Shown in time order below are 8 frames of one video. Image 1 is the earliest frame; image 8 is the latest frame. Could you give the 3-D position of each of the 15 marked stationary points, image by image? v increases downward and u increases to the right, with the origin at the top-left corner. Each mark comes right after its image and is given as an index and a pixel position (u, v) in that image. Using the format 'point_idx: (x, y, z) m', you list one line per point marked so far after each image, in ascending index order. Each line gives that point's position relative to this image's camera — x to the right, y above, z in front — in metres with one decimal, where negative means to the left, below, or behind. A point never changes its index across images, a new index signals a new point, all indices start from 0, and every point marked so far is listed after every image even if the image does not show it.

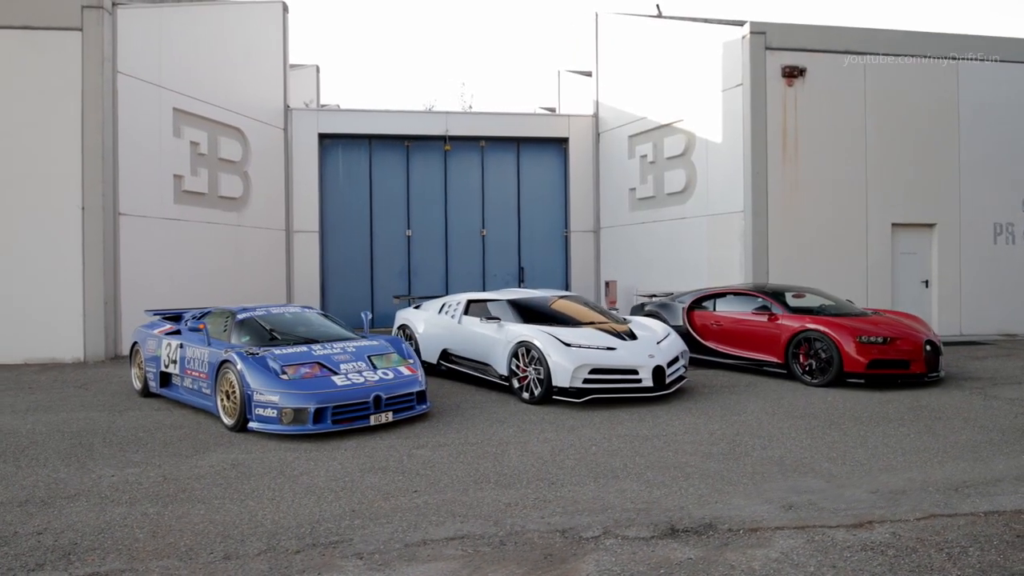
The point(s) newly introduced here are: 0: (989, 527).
0: (+3.1, -1.6, +4.7) m
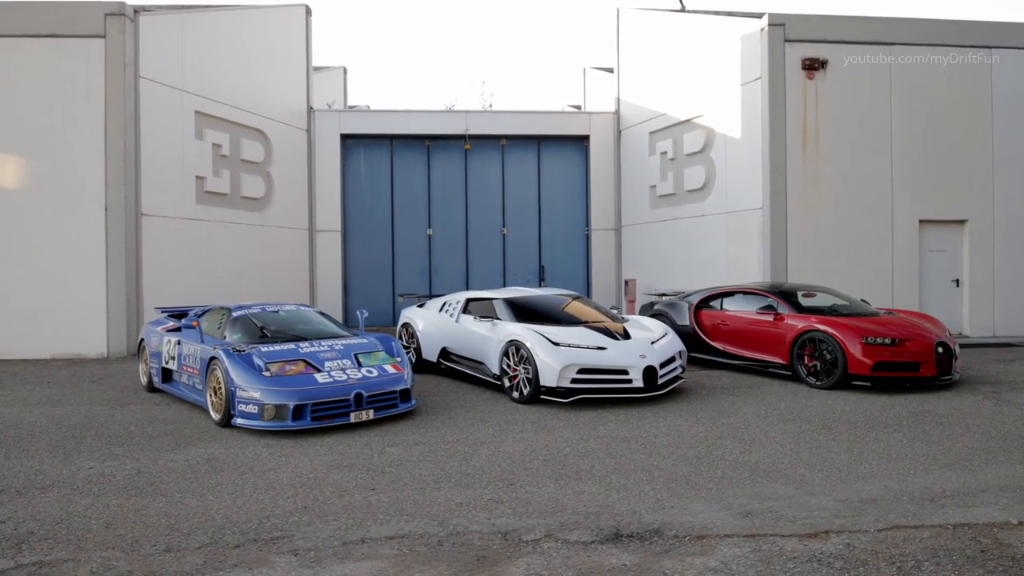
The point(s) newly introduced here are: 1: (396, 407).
0: (+2.7, -1.6, +4.5) m
1: (-1.3, -1.3, +7.6) m
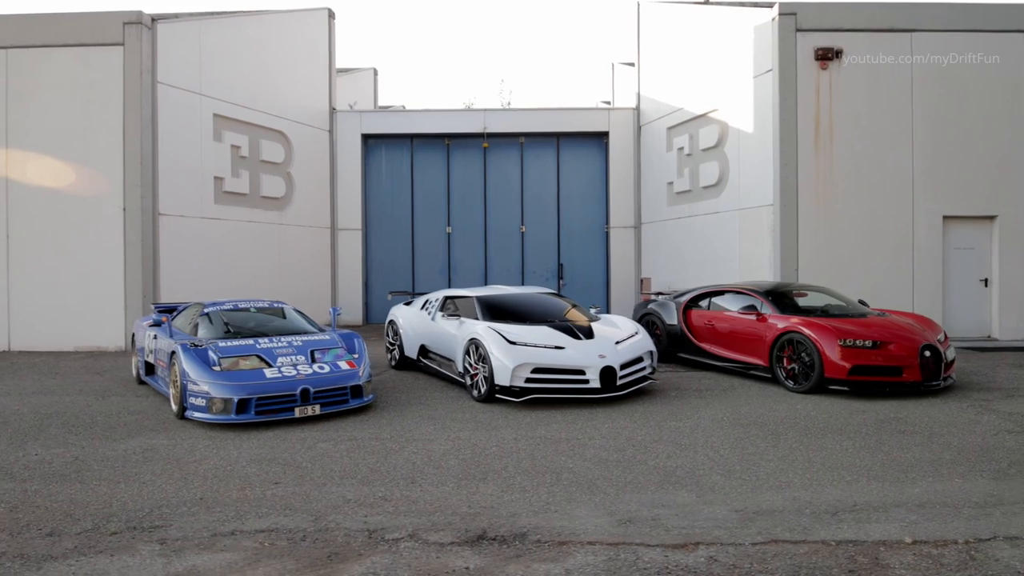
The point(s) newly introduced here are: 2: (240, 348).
0: (+1.8, -1.6, +4.2) m
1: (-1.8, -1.2, +7.8) m
2: (-2.9, -0.6, +7.6) m
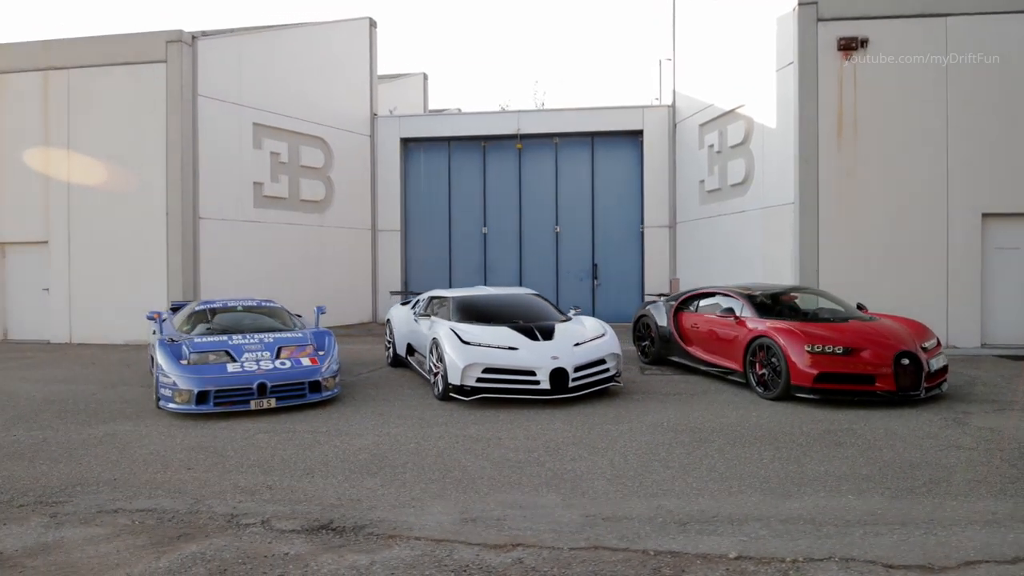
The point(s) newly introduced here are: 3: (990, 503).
0: (+0.7, -1.6, +4.2) m
1: (-2.4, -1.2, +8.3) m
2: (-3.4, -0.6, +8.3) m
3: (+3.4, -1.5, +5.2) m
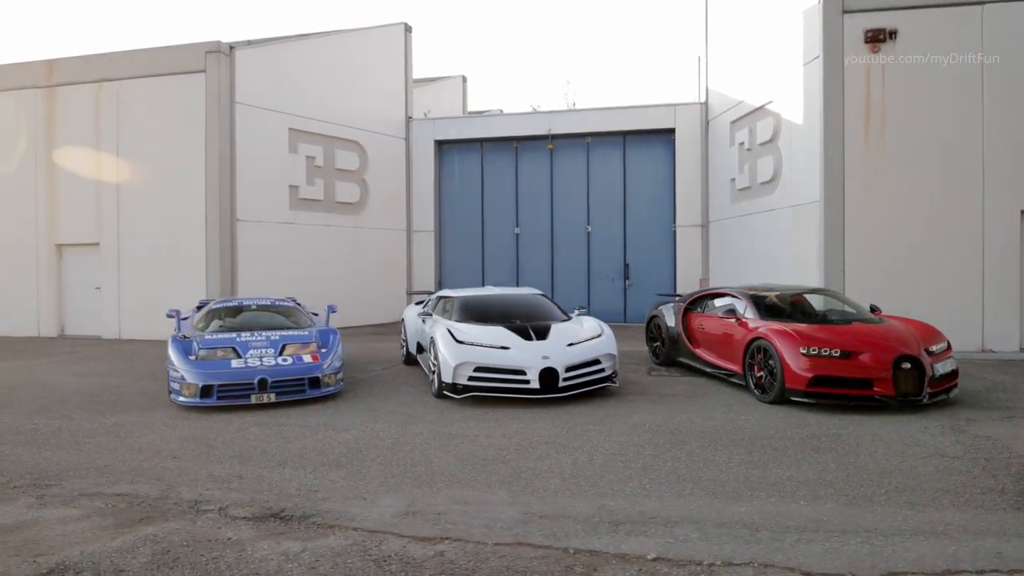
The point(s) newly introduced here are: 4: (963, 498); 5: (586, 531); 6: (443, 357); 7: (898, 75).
0: (+0.2, -1.6, +4.3) m
1: (-2.5, -1.2, +8.6) m
2: (-3.5, -0.6, +8.7) m
3: (+3.0, -1.5, +5.0) m
4: (+3.3, -1.5, +5.2) m
5: (+0.5, -1.6, +4.7) m
6: (-0.8, -0.8, +8.6) m
7: (+6.2, +3.4, +11.7) m
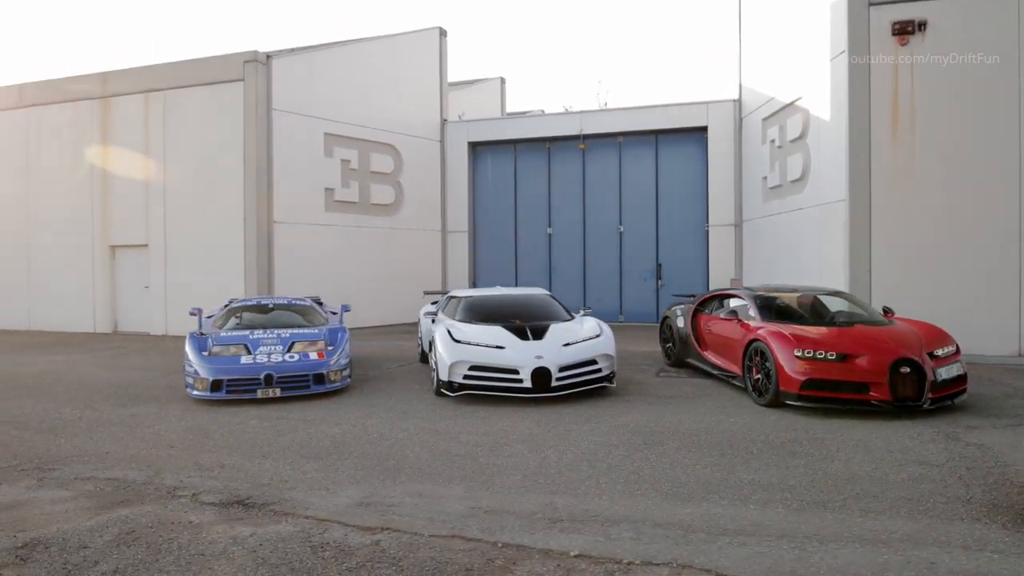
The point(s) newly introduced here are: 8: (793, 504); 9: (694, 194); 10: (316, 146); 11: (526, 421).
0: (-0.2, -1.6, +4.4) m
1: (-2.5, -1.2, +9.0) m
2: (-3.6, -0.6, +9.2) m
3: (+2.6, -1.6, +4.9) m
4: (+2.9, -1.5, +5.1) m
5: (+0.1, -1.6, +4.8) m
6: (-0.9, -0.8, +8.8) m
7: (+6.4, +3.4, +11.2) m
8: (+2.0, -1.5, +5.2) m
9: (+4.2, +2.2, +16.8) m
10: (-4.3, +3.1, +15.9) m
11: (+0.2, -1.4, +7.8) m
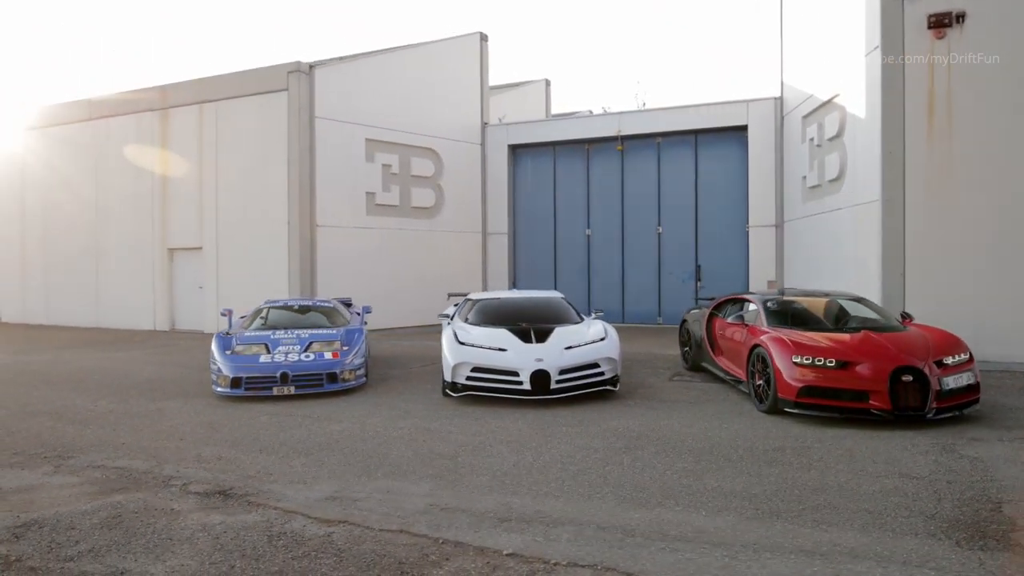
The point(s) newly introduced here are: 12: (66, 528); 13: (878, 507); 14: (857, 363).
0: (-0.6, -1.7, +4.6) m
1: (-2.4, -1.3, +9.4) m
2: (-3.5, -0.6, +9.7) m
3: (+2.2, -1.6, +4.8) m
4: (+2.5, -1.6, +5.0) m
5: (-0.3, -1.6, +5.0) m
6: (-0.8, -0.9, +9.0) m
7: (+6.7, +3.4, +10.7) m
8: (+1.7, -1.6, +5.2) m
9: (+5.1, +2.1, +16.5) m
10: (-3.5, +3.1, +16.4) m
11: (+0.1, -1.5, +7.9) m
12: (-3.2, -1.7, +5.2) m
13: (+2.6, -1.6, +5.2) m
14: (+3.5, -0.8, +7.4) m
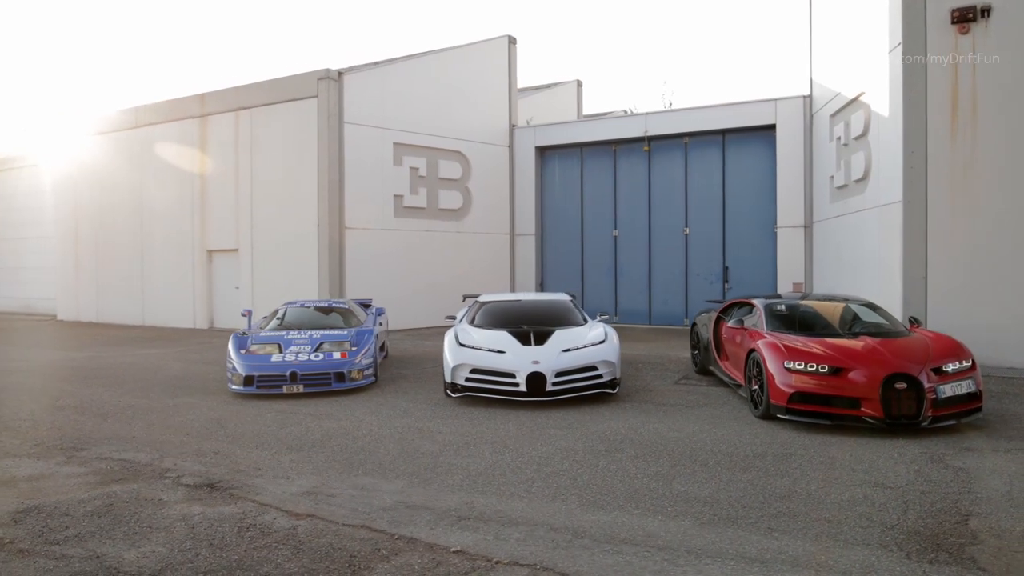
0: (-1.0, -1.7, +4.8) m
1: (-2.4, -1.3, +9.7) m
2: (-3.4, -0.7, +10.1) m
3: (+1.9, -1.7, +4.8) m
4: (+2.2, -1.6, +5.0) m
5: (-0.6, -1.7, +5.2) m
6: (-0.8, -0.9, +9.2) m
7: (+6.8, +3.3, +10.4) m
8: (+1.4, -1.6, +5.2) m
9: (+5.6, +2.1, +16.3) m
10: (-2.9, +3.1, +16.8) m
11: (0.0, -1.5, +8.1) m
12: (-3.5, -1.7, +5.6) m
13: (+2.3, -1.6, +5.2) m
14: (+3.4, -0.8, +7.3) m
